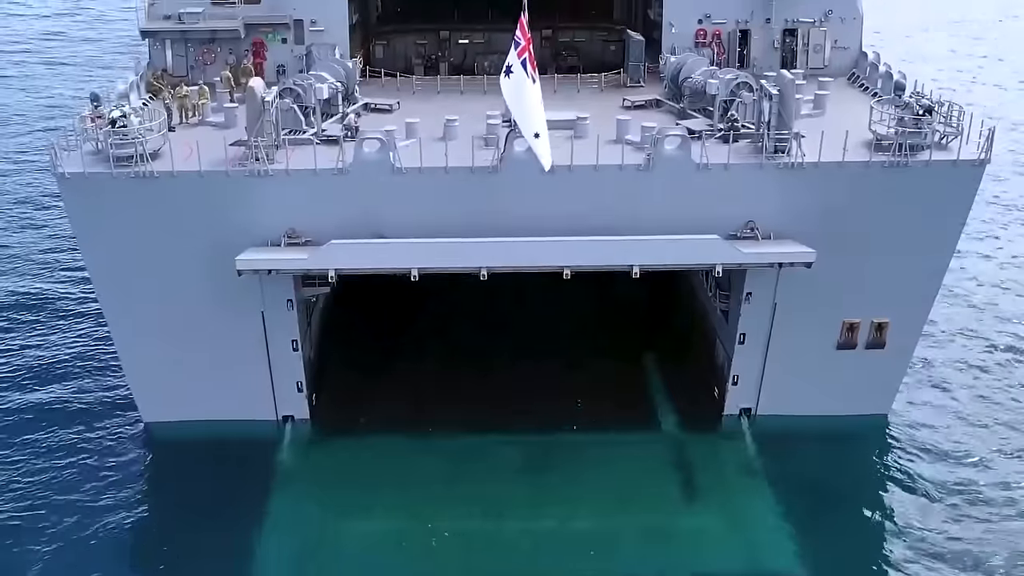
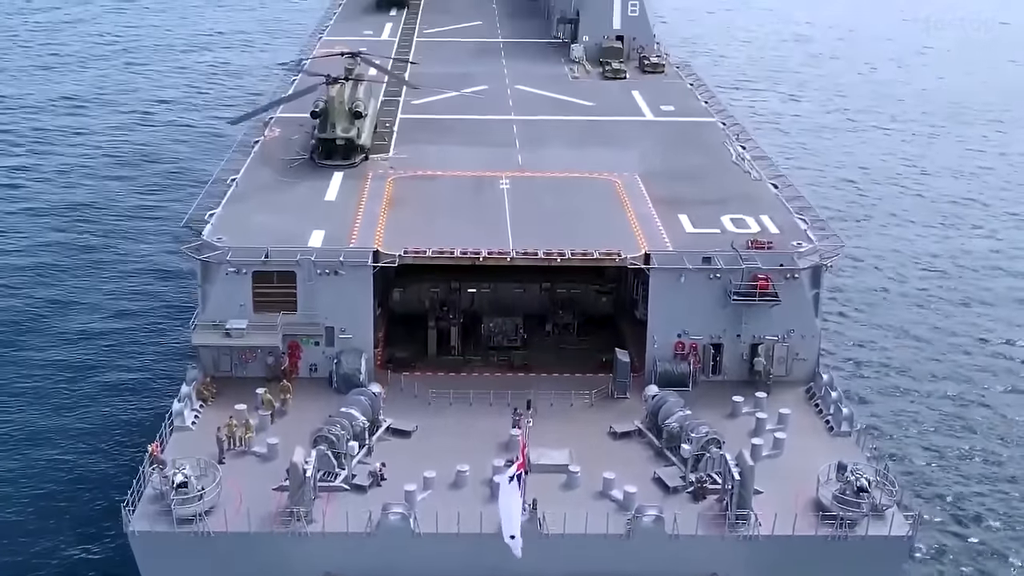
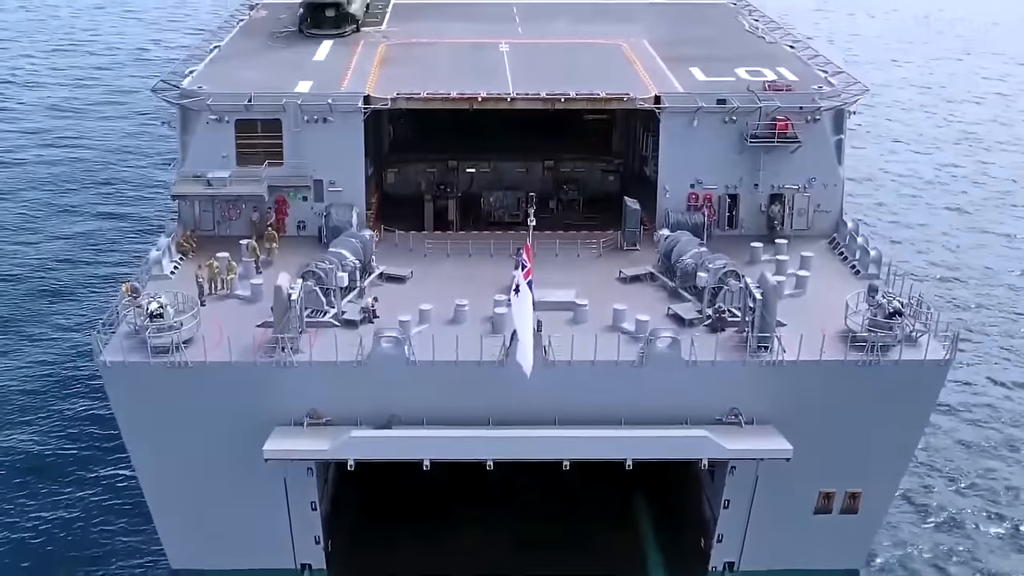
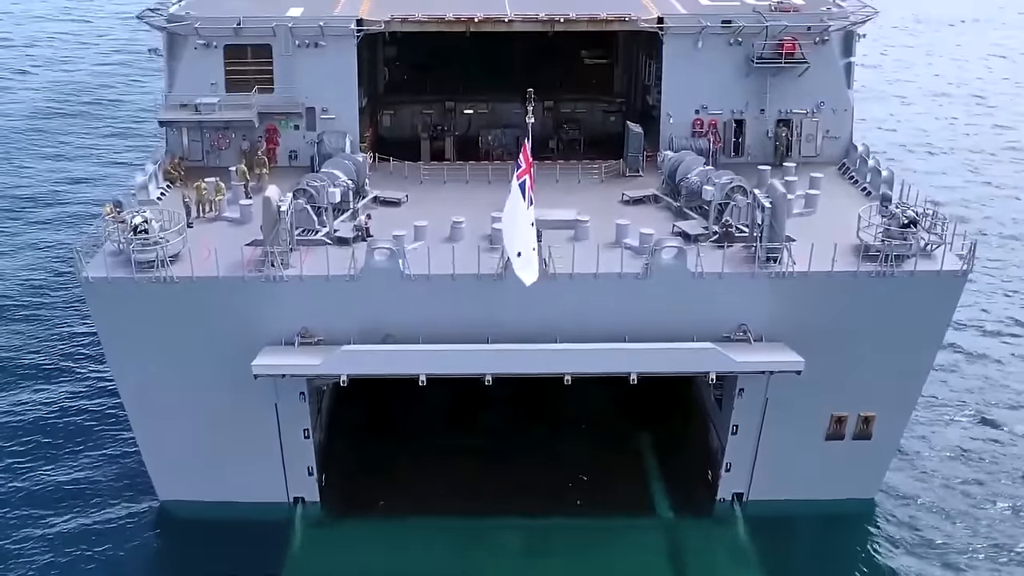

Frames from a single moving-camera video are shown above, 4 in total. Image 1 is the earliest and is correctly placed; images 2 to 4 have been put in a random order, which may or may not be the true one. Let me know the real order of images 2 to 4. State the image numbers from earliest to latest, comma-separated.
4, 3, 2
